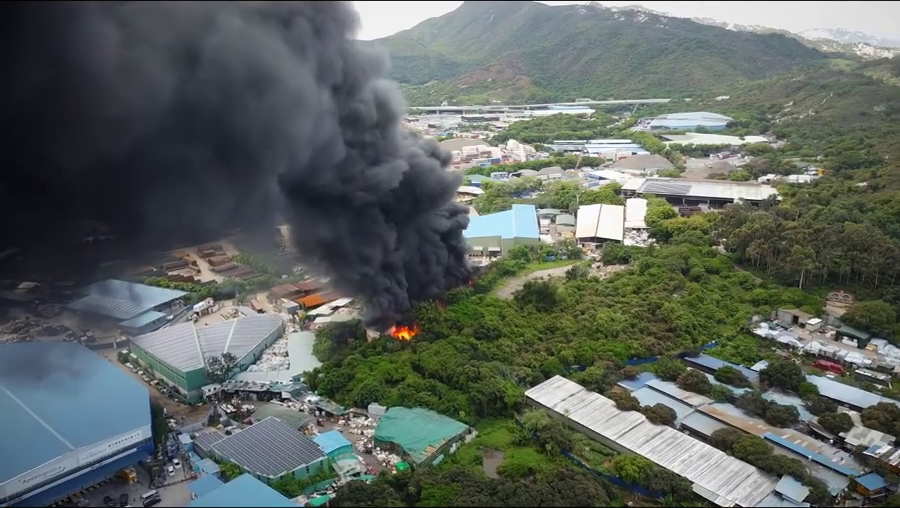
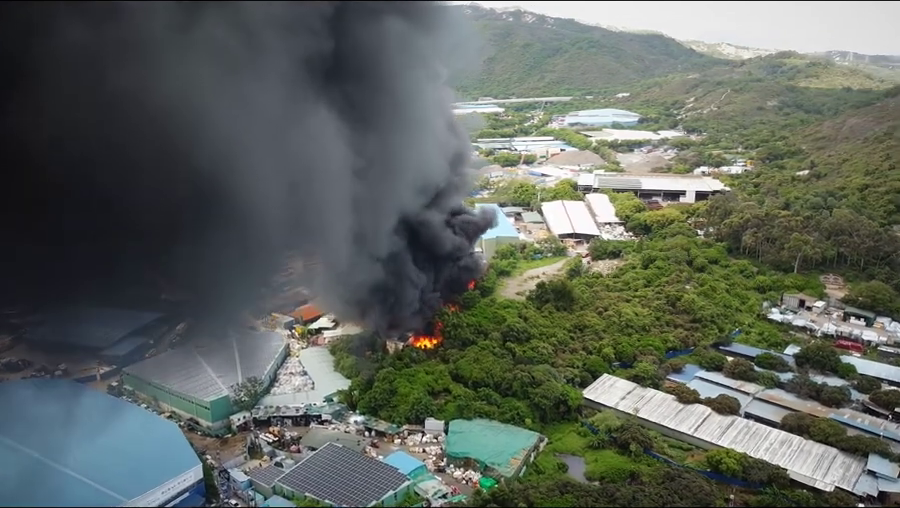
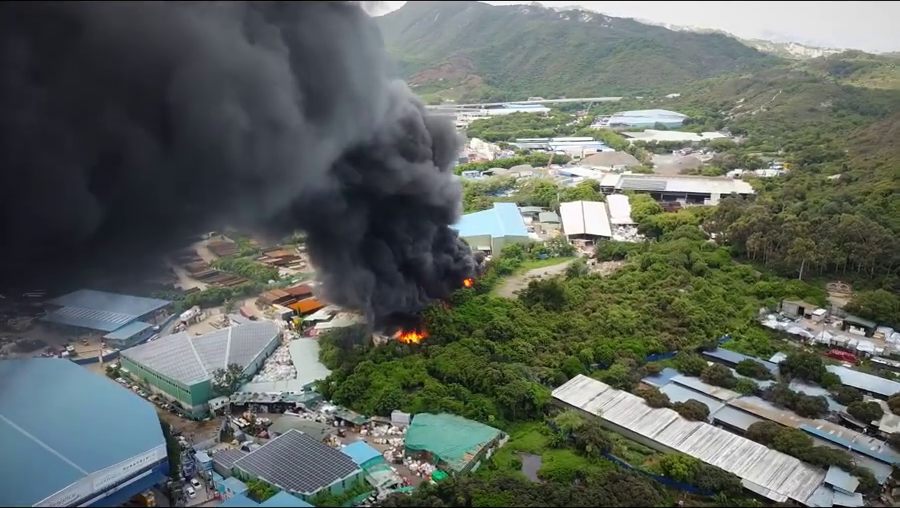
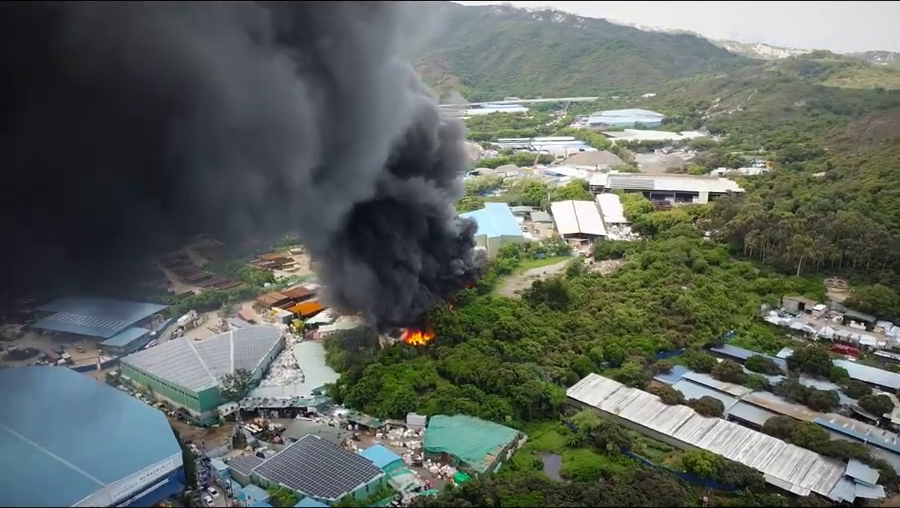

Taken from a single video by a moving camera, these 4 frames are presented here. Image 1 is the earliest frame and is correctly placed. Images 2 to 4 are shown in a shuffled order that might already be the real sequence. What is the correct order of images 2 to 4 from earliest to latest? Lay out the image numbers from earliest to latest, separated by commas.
3, 4, 2
